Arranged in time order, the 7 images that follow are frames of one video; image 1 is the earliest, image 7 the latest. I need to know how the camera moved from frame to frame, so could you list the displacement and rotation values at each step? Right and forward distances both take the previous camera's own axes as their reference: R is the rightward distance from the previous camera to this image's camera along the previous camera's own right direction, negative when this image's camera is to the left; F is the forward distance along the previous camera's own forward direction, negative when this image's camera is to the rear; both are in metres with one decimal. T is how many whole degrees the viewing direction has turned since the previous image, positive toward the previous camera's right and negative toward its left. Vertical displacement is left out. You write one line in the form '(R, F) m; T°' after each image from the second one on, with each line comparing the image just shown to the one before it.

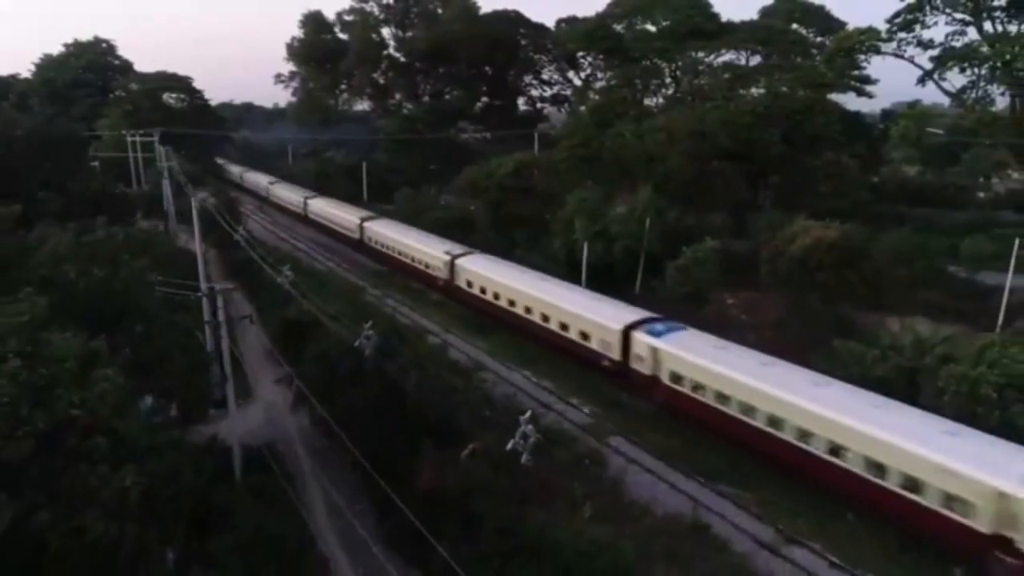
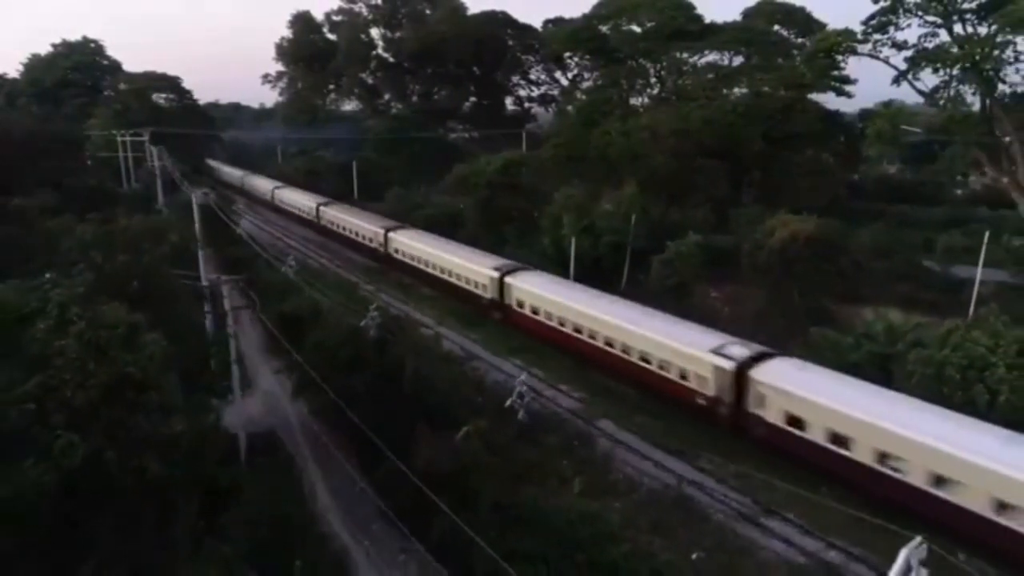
(-0.1, -0.6) m; +1°
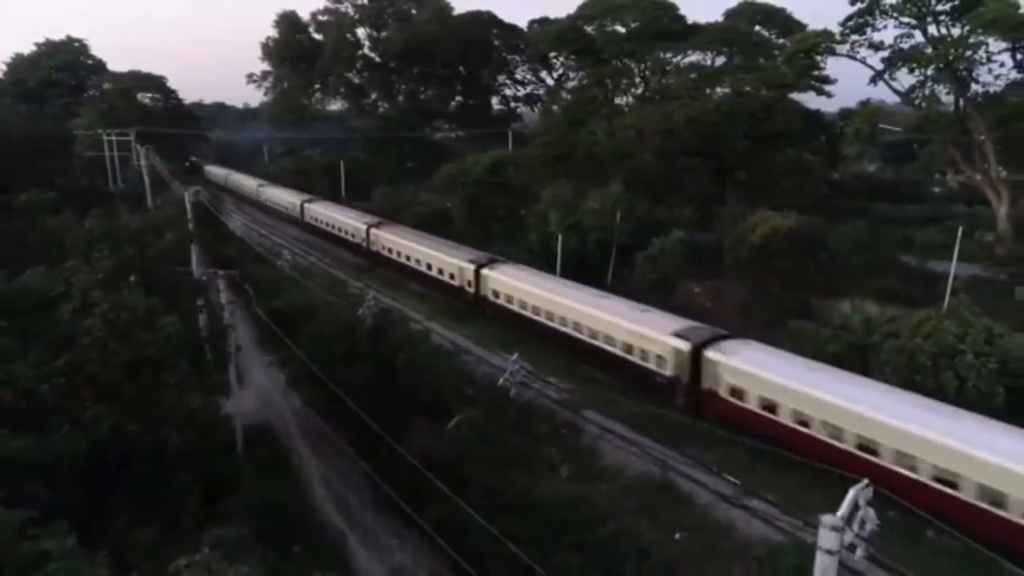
(0.0, -0.4) m; +1°
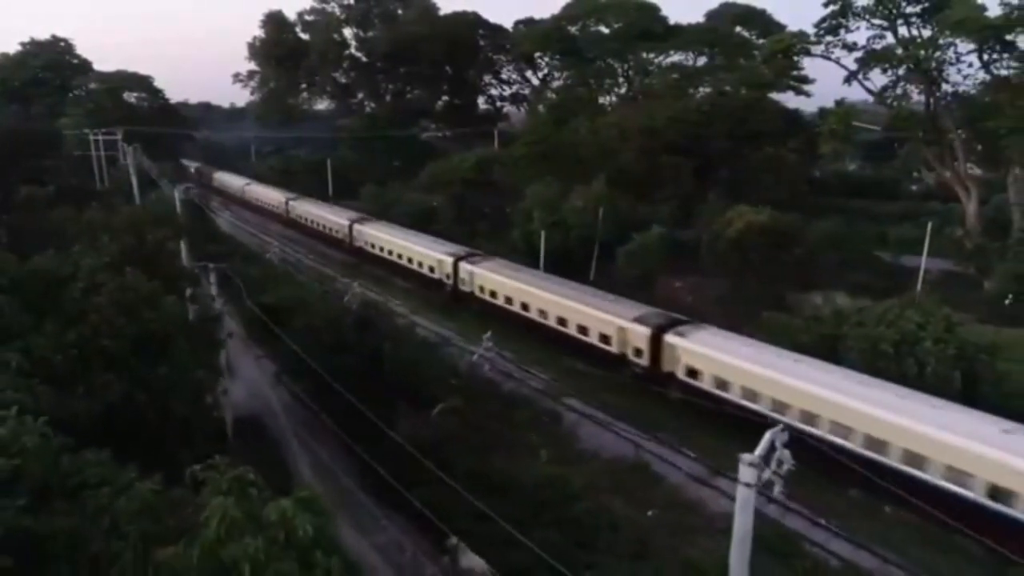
(+0.1, -0.5) m; +1°
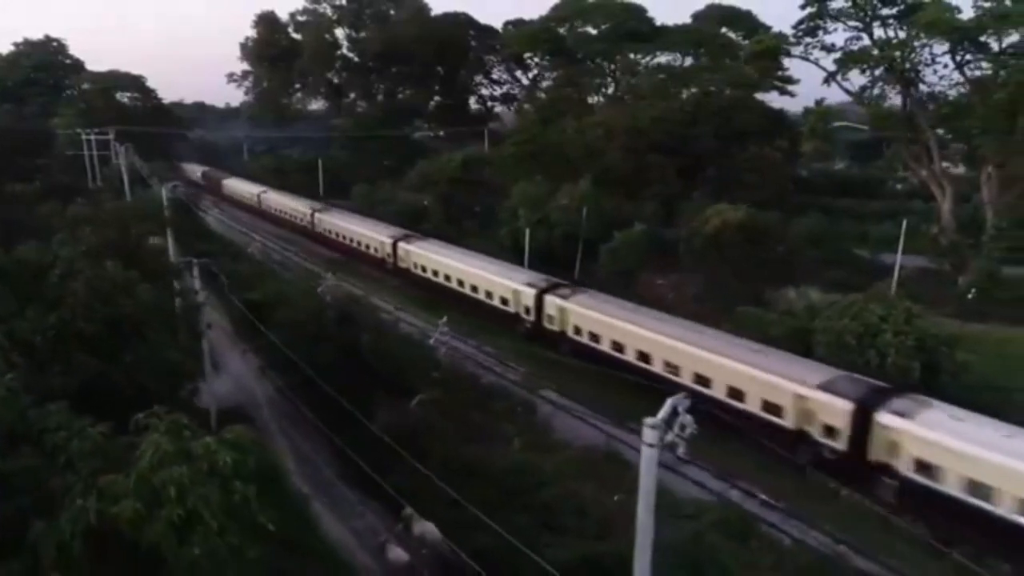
(+0.3, -0.4) m; 0°
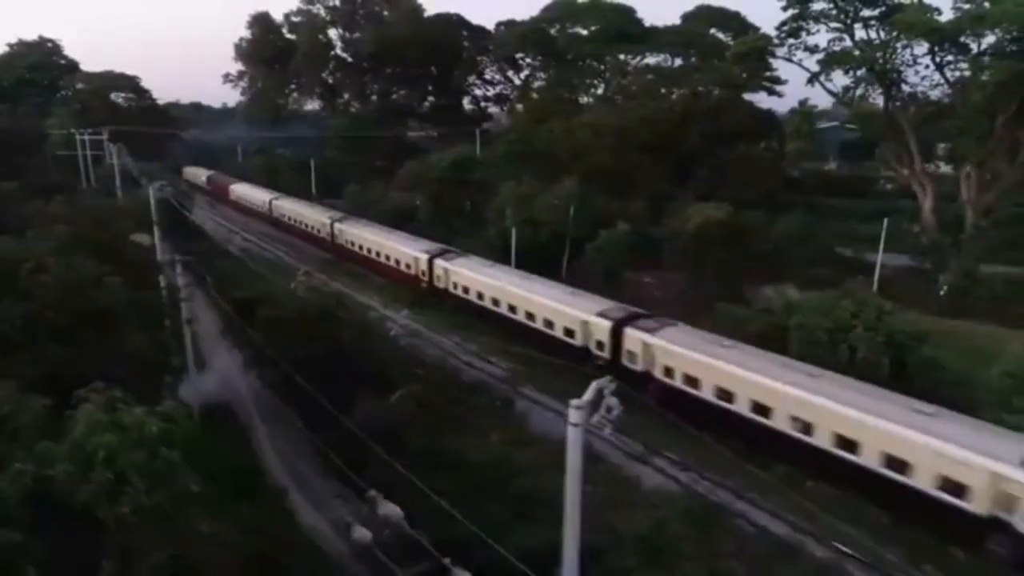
(+0.3, -0.2) m; 0°
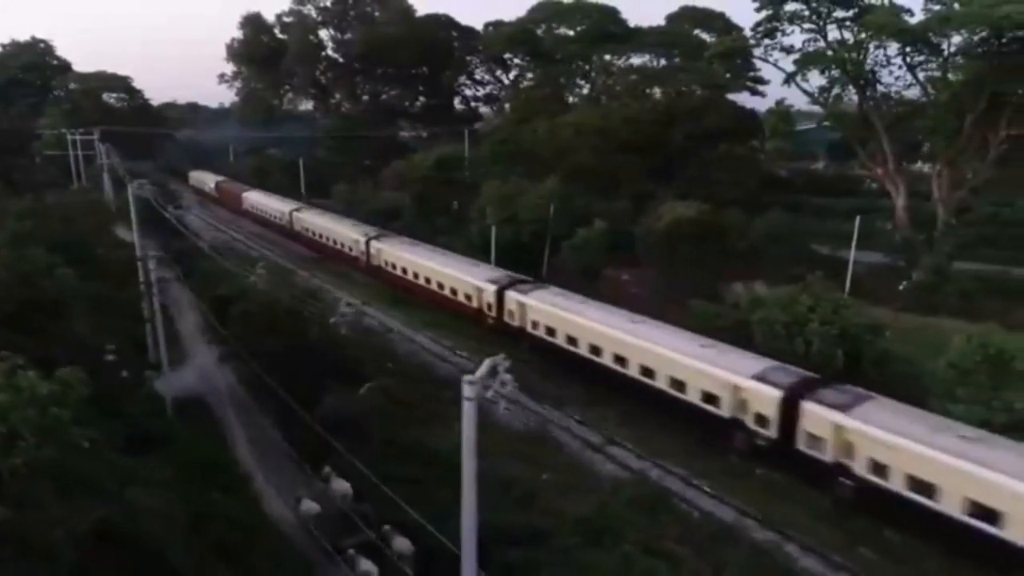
(+0.6, -0.3) m; 0°
